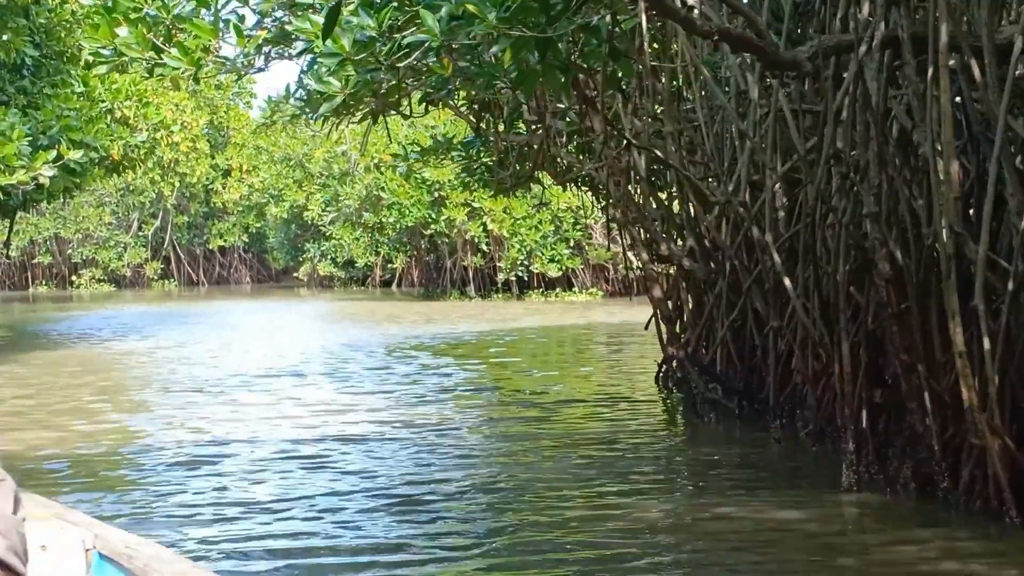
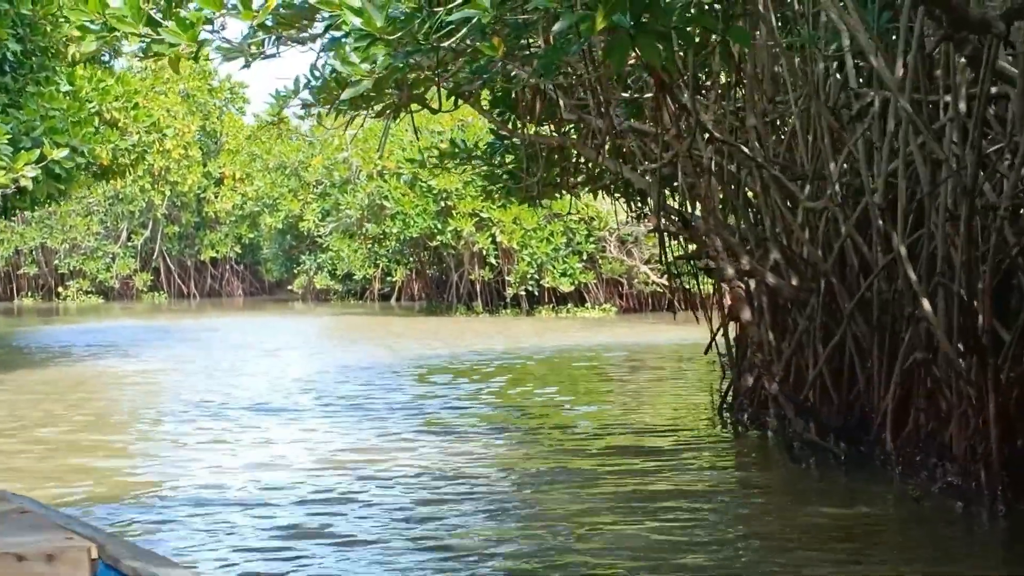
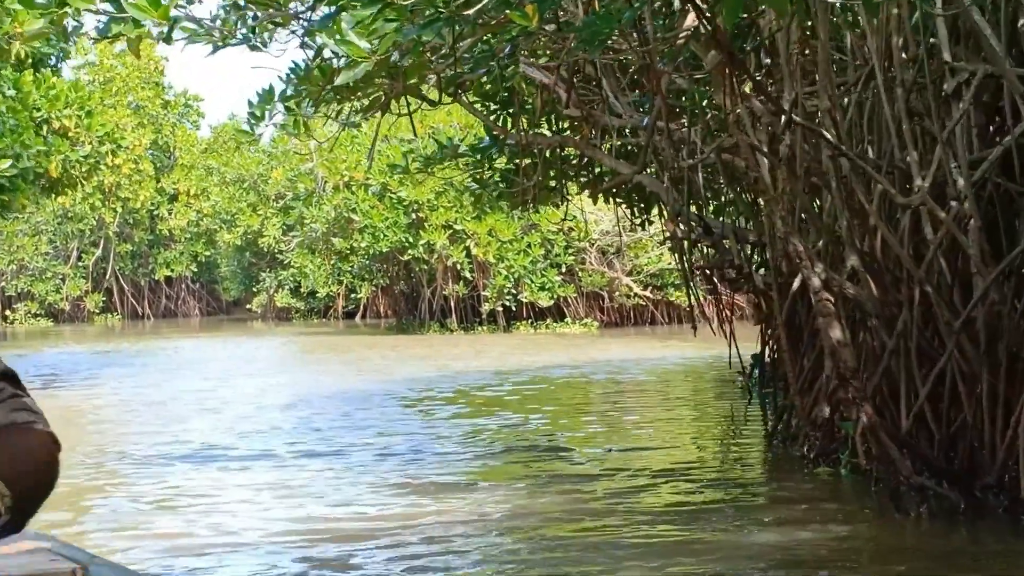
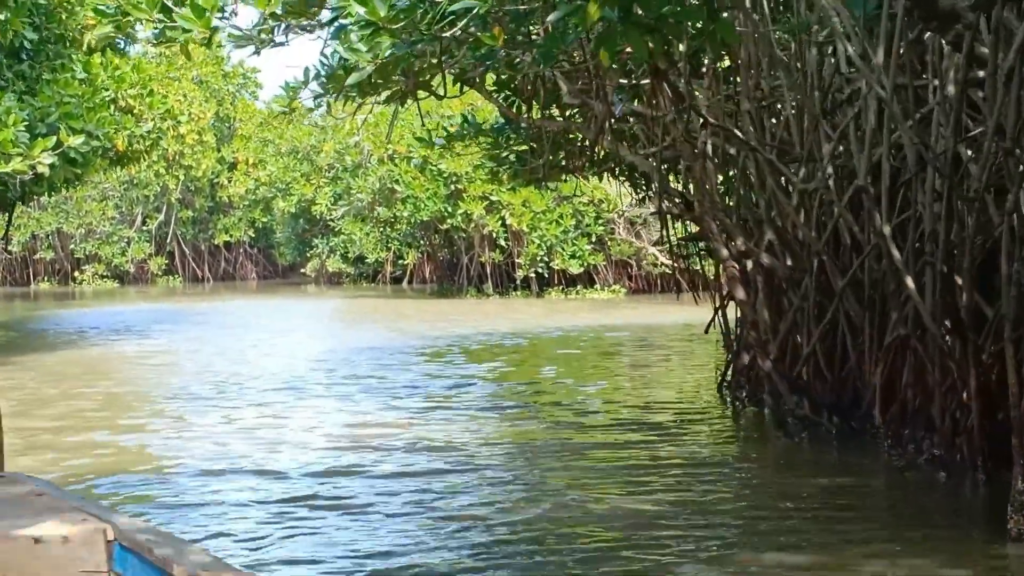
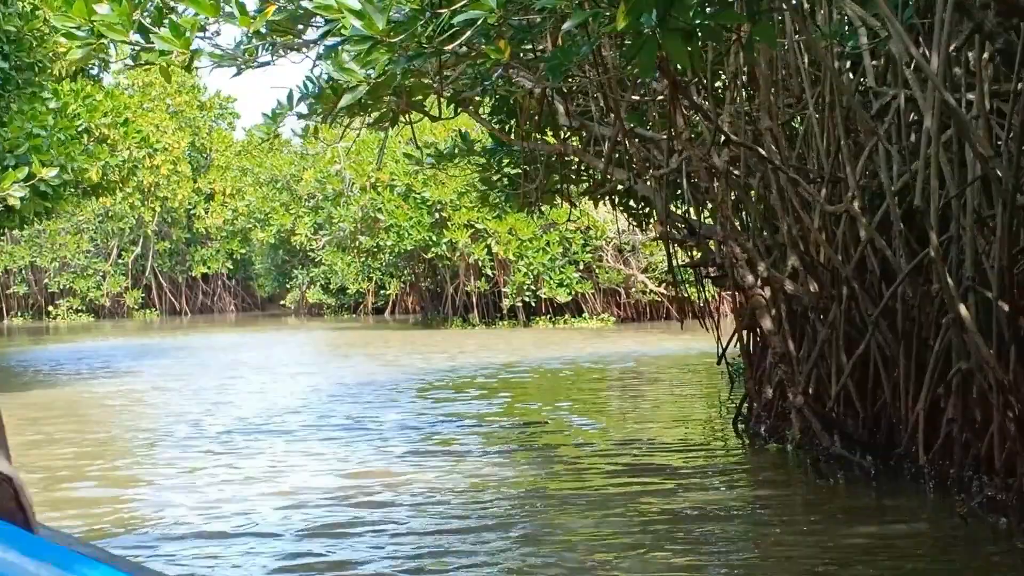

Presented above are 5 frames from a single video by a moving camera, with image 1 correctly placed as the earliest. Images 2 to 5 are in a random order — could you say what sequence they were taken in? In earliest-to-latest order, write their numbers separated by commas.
4, 2, 5, 3
